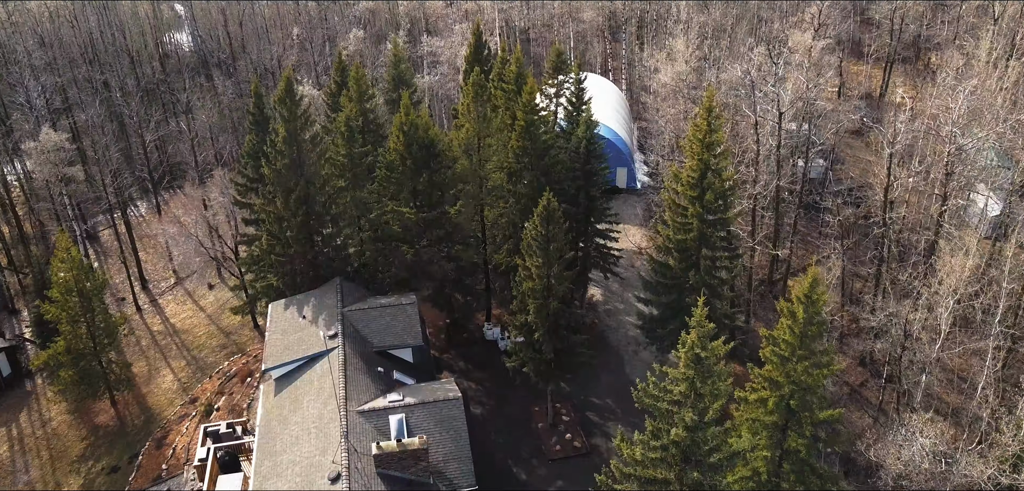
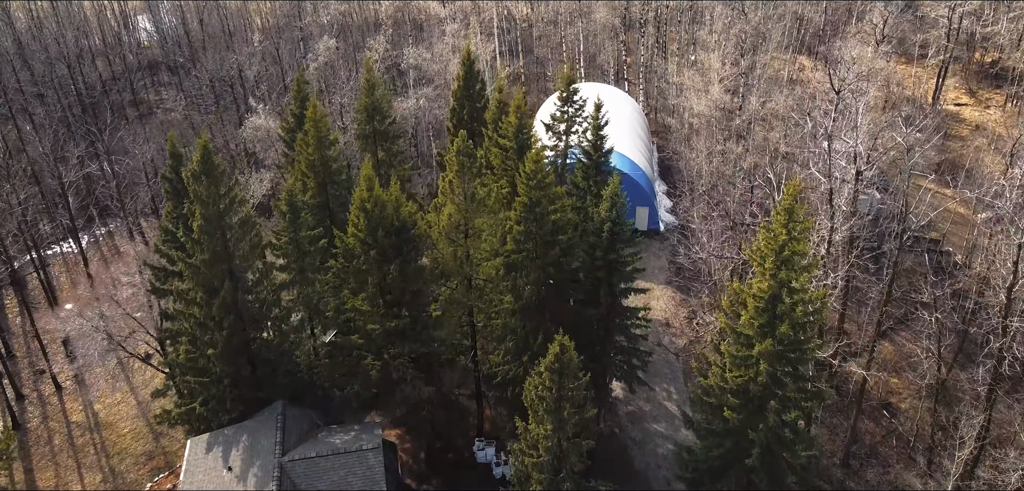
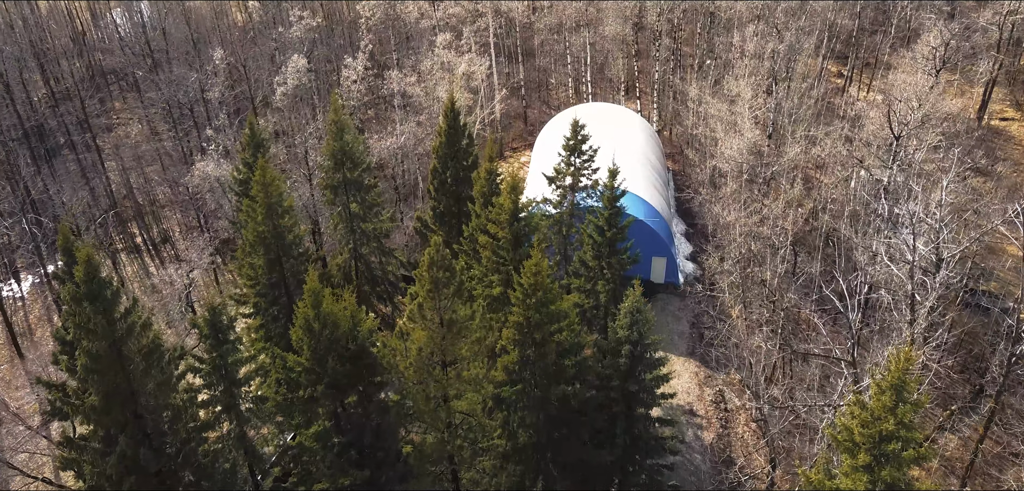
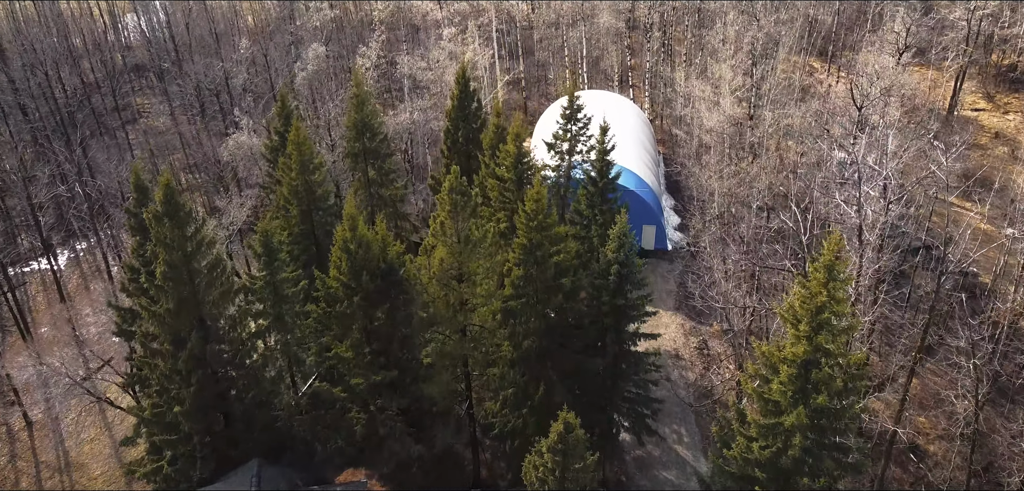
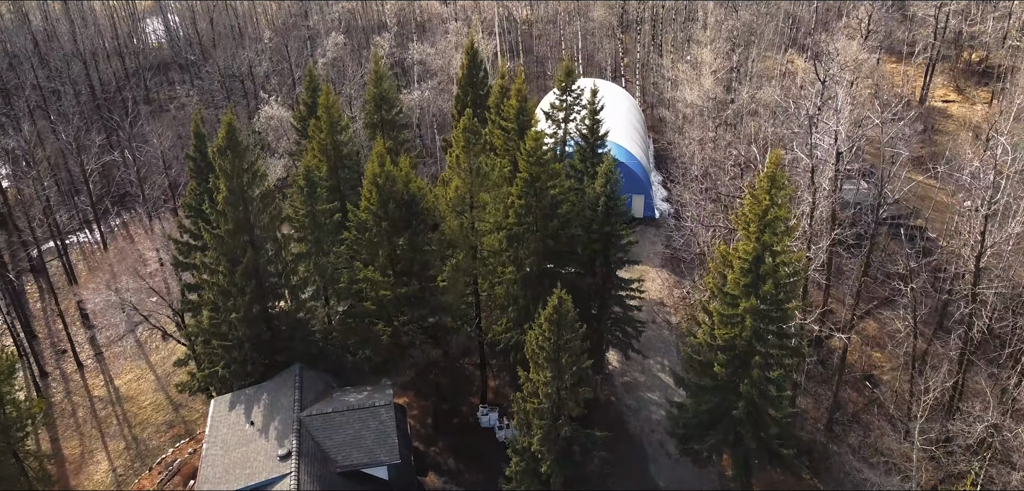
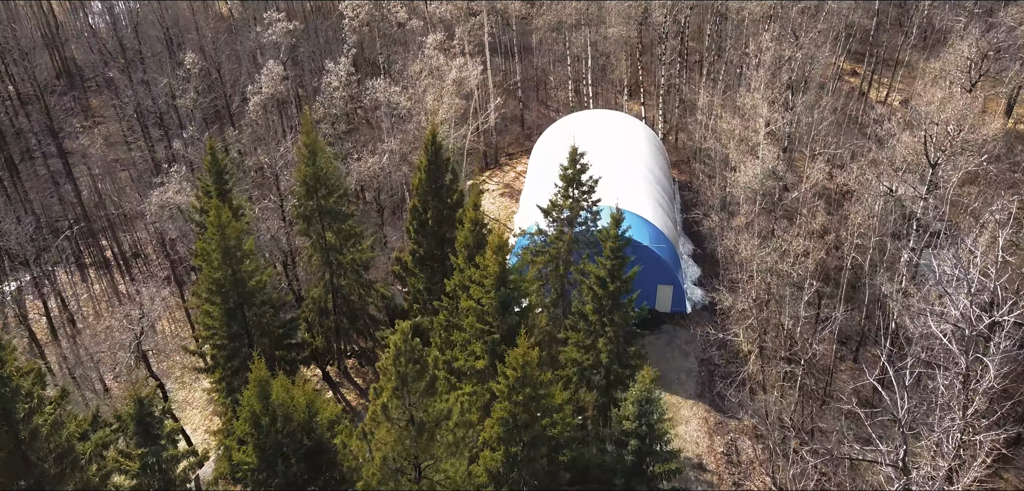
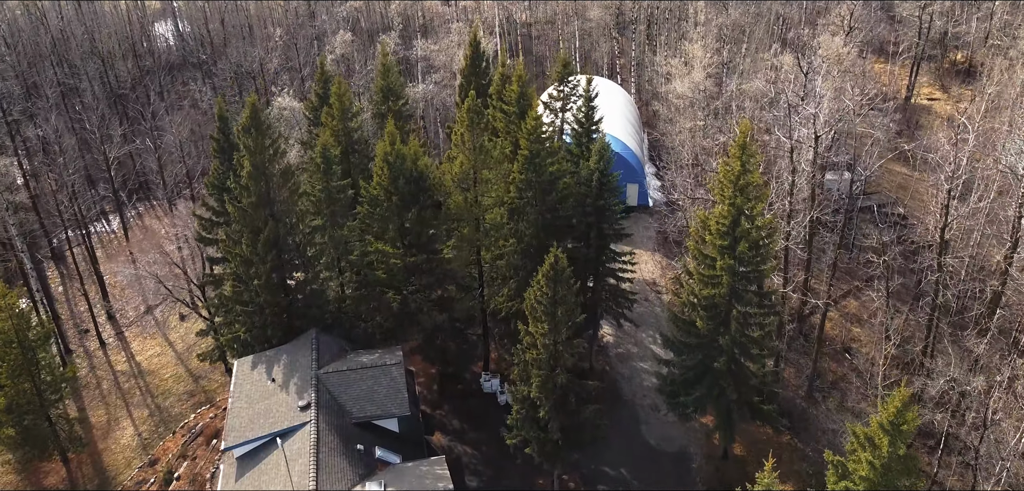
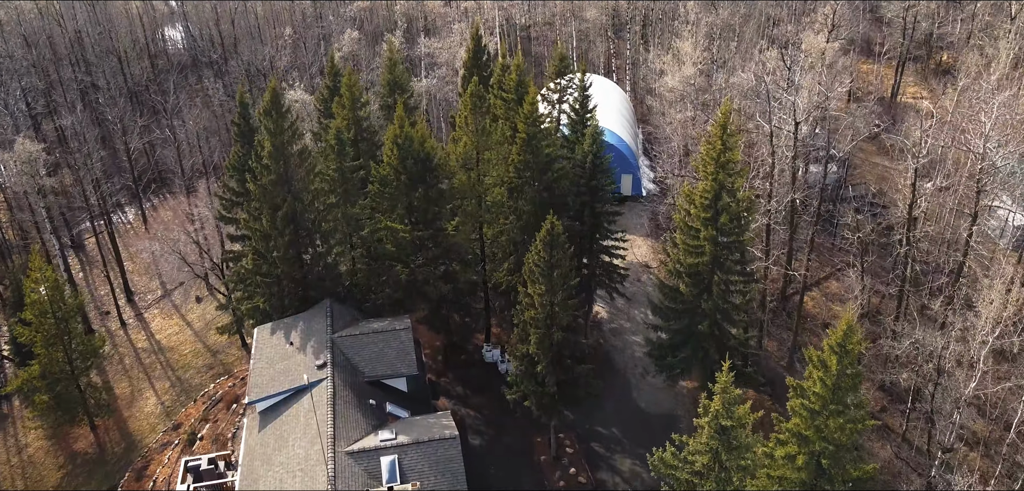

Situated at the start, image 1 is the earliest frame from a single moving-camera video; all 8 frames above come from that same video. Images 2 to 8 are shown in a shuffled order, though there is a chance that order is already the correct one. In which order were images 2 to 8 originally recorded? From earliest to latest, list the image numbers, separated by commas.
8, 7, 5, 2, 4, 3, 6
